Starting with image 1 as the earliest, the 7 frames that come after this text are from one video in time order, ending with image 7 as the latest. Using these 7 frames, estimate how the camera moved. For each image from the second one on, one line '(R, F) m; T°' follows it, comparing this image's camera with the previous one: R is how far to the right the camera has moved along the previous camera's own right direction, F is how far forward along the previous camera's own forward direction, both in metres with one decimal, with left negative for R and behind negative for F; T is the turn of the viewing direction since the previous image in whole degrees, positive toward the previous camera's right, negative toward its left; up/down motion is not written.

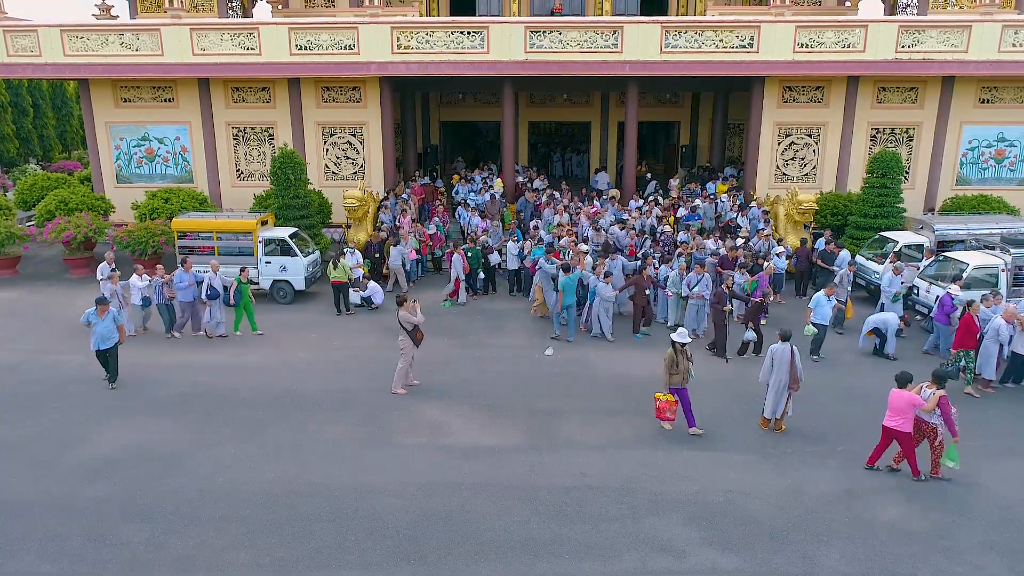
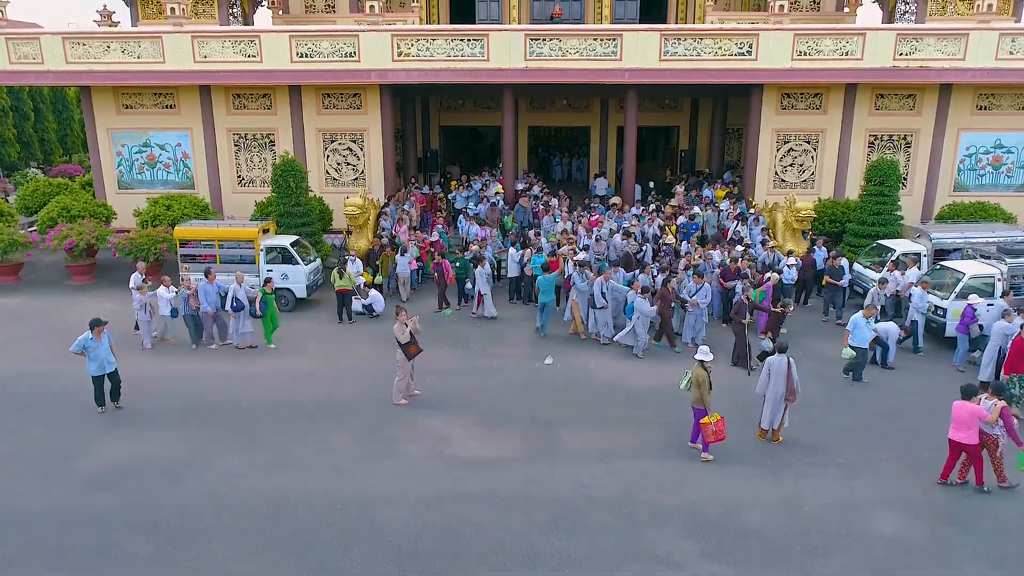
(0.0, -0.1) m; 0°
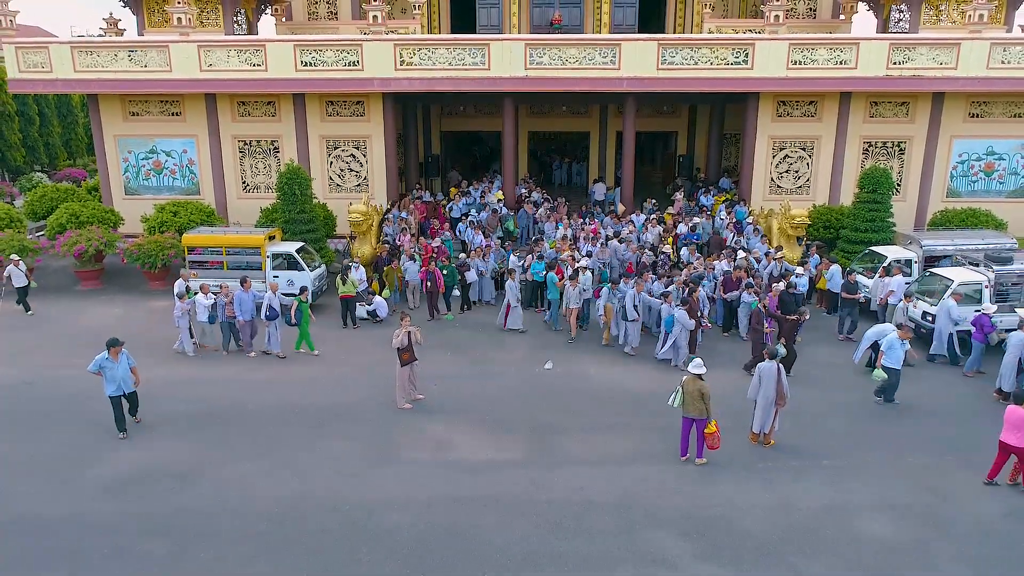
(0.0, -0.3) m; 0°
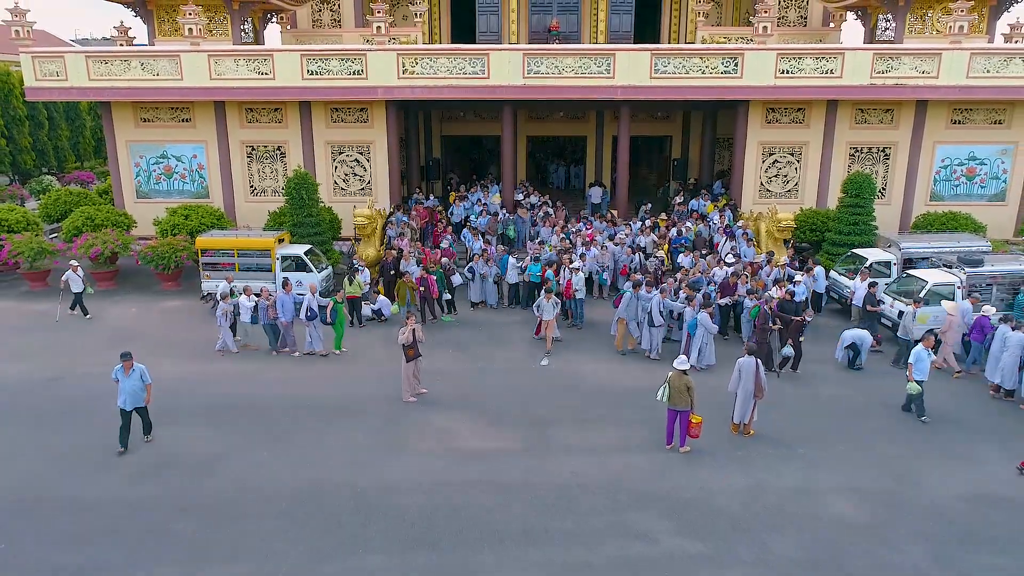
(0.0, -0.7) m; 0°
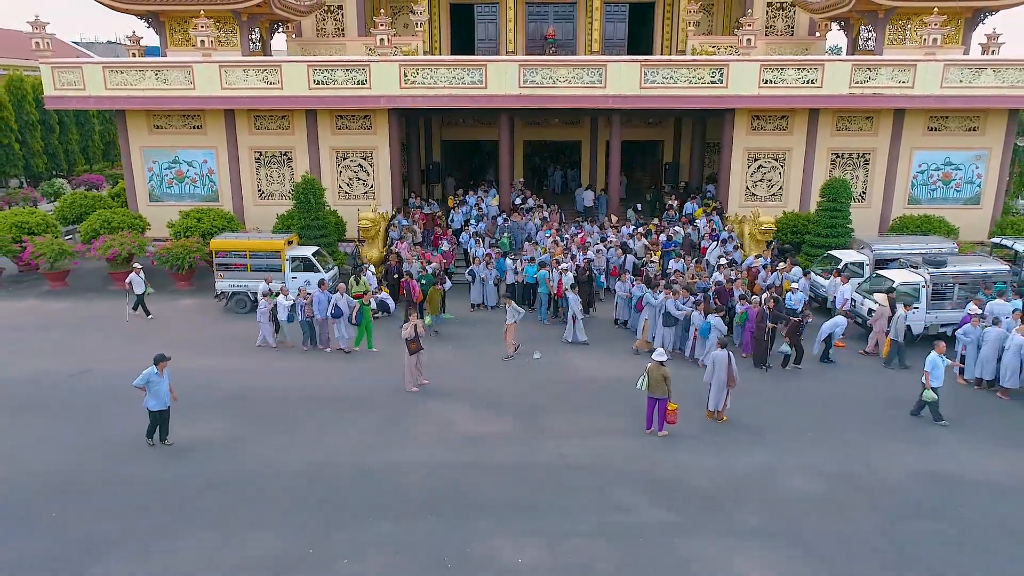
(+0.1, -0.9) m; 0°
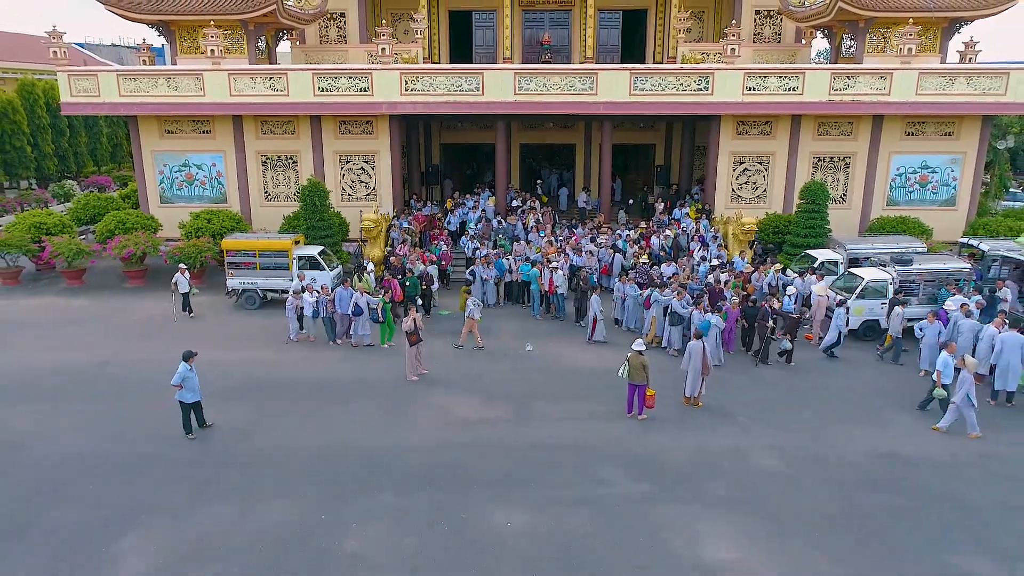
(+0.1, -0.9) m; 0°
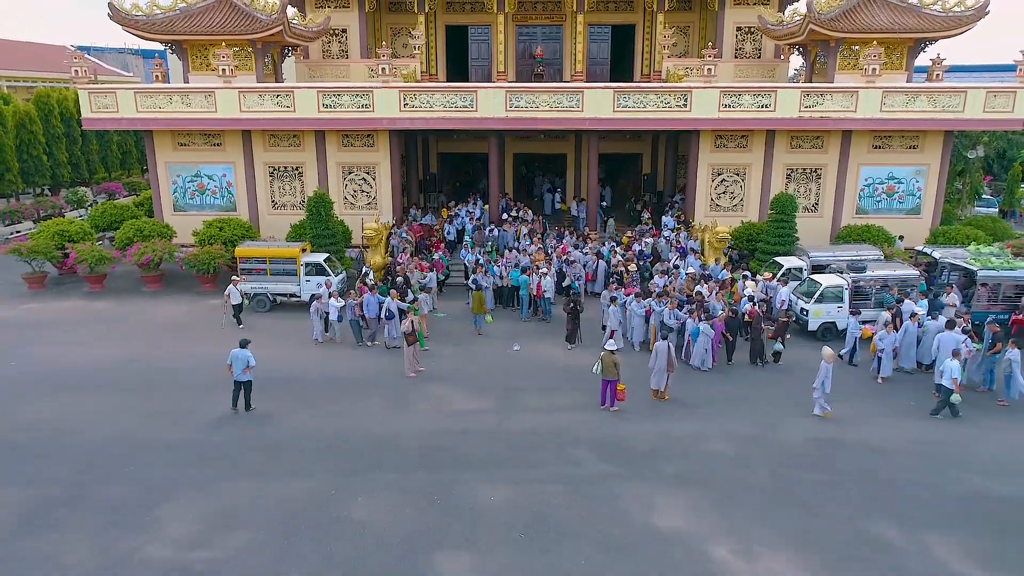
(+0.2, -1.4) m; 0°
